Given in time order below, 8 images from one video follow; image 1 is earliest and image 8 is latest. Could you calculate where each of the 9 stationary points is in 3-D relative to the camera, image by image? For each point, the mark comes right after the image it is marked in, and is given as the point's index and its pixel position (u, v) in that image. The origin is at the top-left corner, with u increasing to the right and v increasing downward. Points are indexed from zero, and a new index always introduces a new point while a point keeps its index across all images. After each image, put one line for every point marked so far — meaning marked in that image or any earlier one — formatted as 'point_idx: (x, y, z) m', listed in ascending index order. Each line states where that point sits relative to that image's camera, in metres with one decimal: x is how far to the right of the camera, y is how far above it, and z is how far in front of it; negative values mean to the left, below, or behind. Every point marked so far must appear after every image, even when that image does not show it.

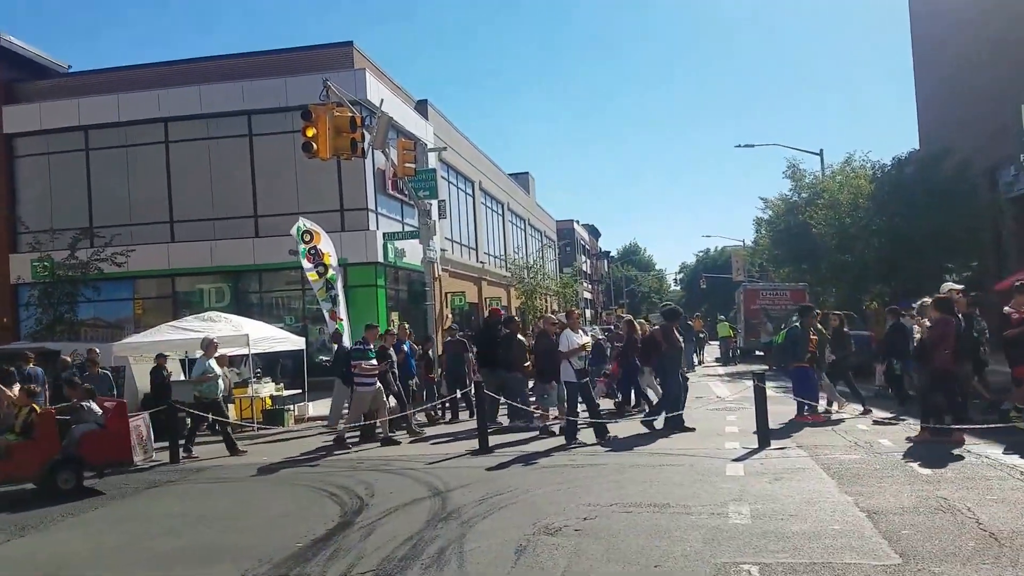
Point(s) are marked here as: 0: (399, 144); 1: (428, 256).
0: (-1.7, +2.2, +11.9) m
1: (-1.3, +0.5, +12.1) m
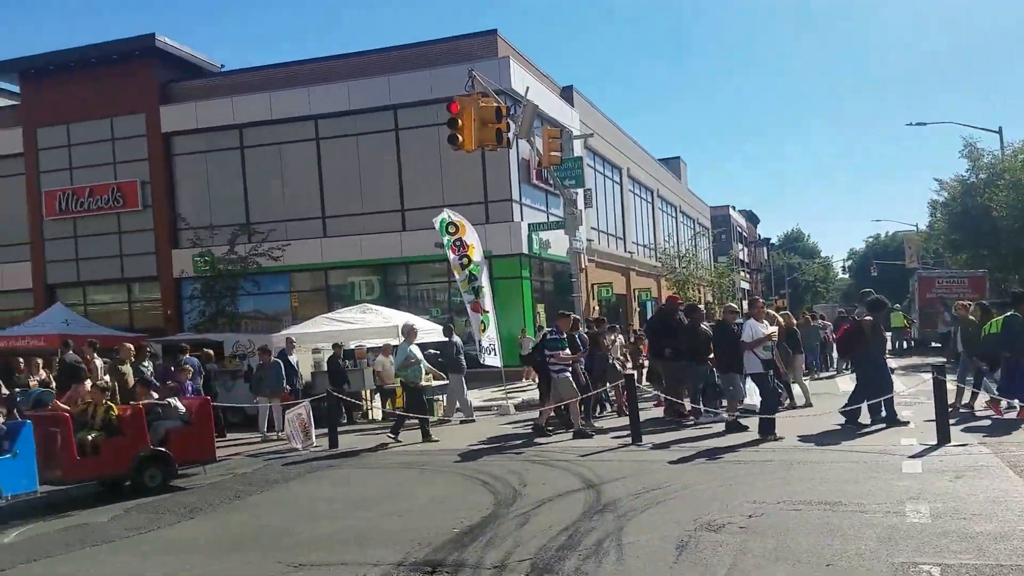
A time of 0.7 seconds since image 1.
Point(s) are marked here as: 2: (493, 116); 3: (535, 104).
0: (+0.5, +2.4, +11.8) m
1: (+1.0, +0.6, +11.9) m
2: (-0.2, +2.6, +11.6) m
3: (+0.4, +2.8, +11.8) m
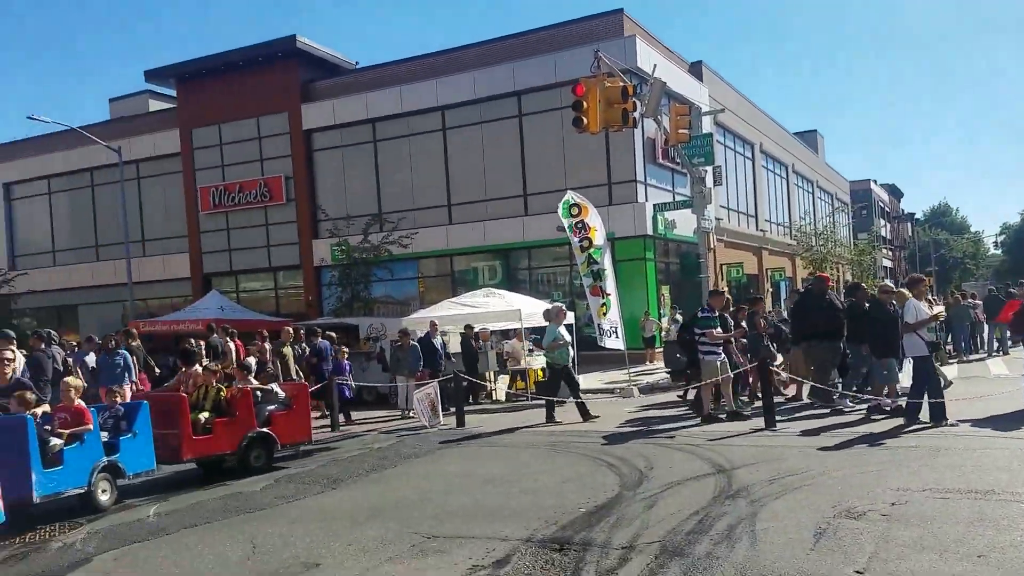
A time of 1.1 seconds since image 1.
0: (+2.4, +2.6, +11.6) m
1: (+2.8, +0.9, +11.7) m
2: (+1.6, +2.8, +11.6) m
3: (+2.2, +3.0, +11.7) m
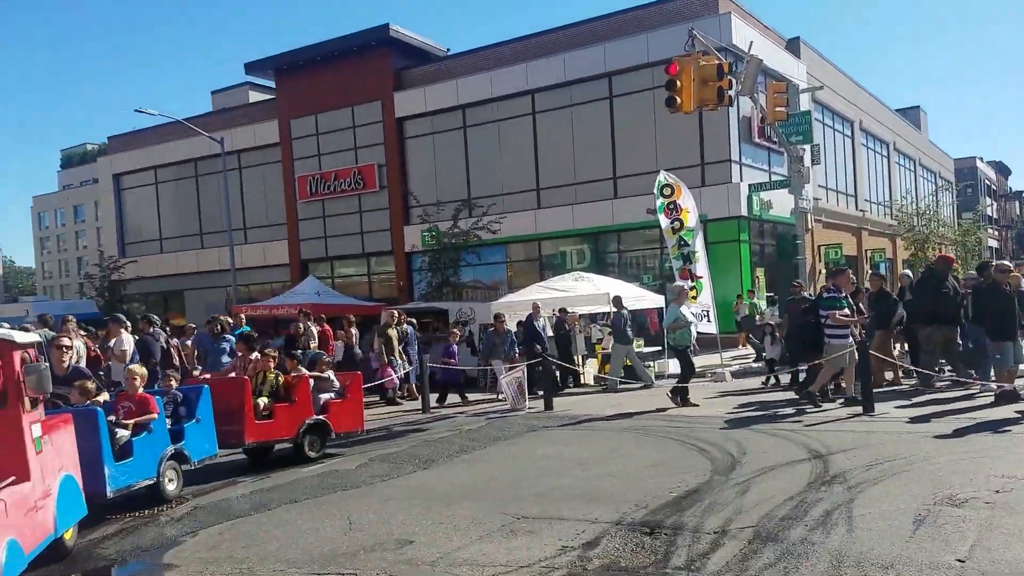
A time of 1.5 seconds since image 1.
0: (+3.7, +2.9, +11.3) m
1: (+4.2, +1.2, +11.5) m
2: (+2.9, +3.1, +11.4) m
3: (+3.6, +3.3, +11.4) m
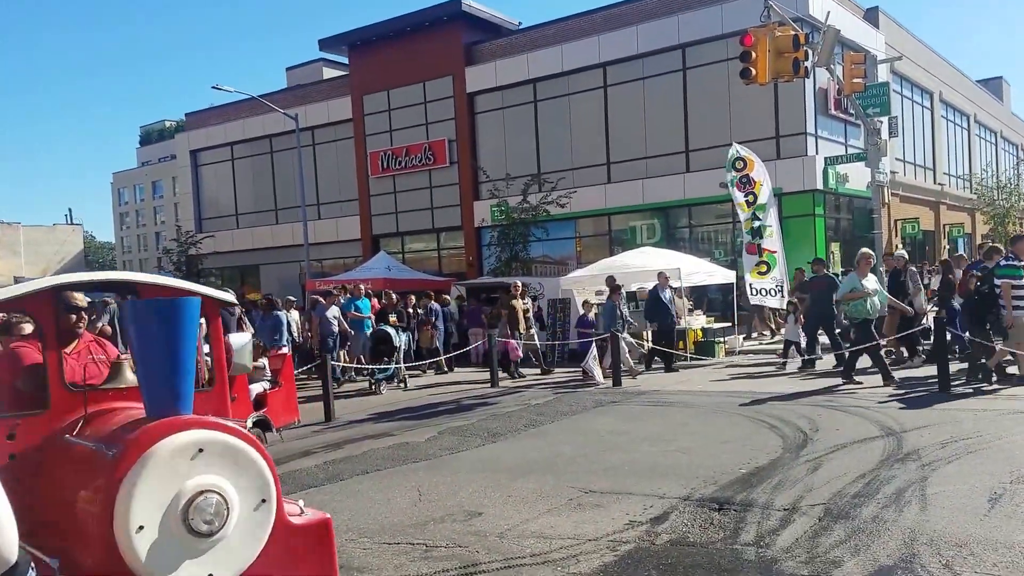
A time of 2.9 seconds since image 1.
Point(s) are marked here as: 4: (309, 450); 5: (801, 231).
0: (+4.7, +3.2, +11.1) m
1: (+5.2, +1.5, +11.3) m
2: (+3.9, +3.4, +11.2) m
3: (+4.6, +3.7, +11.2) m
4: (-2.7, -2.2, +10.9) m
5: (+6.9, +1.4, +20.0) m
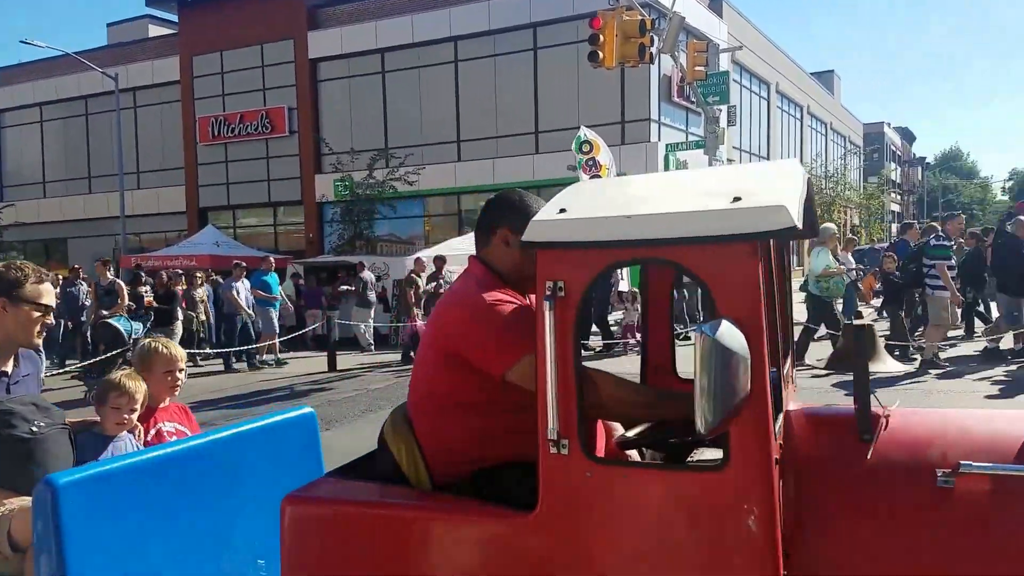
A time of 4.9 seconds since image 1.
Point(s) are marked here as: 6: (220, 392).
0: (+2.5, +3.5, +11.4) m
1: (+3.0, +1.8, +11.6) m
2: (+1.8, +3.7, +11.3) m
3: (+2.4, +3.9, +11.4) m
4: (-4.8, -1.9, +10.0) m
5: (+3.4, +1.8, +20.4) m
6: (-4.1, -1.5, +11.4) m
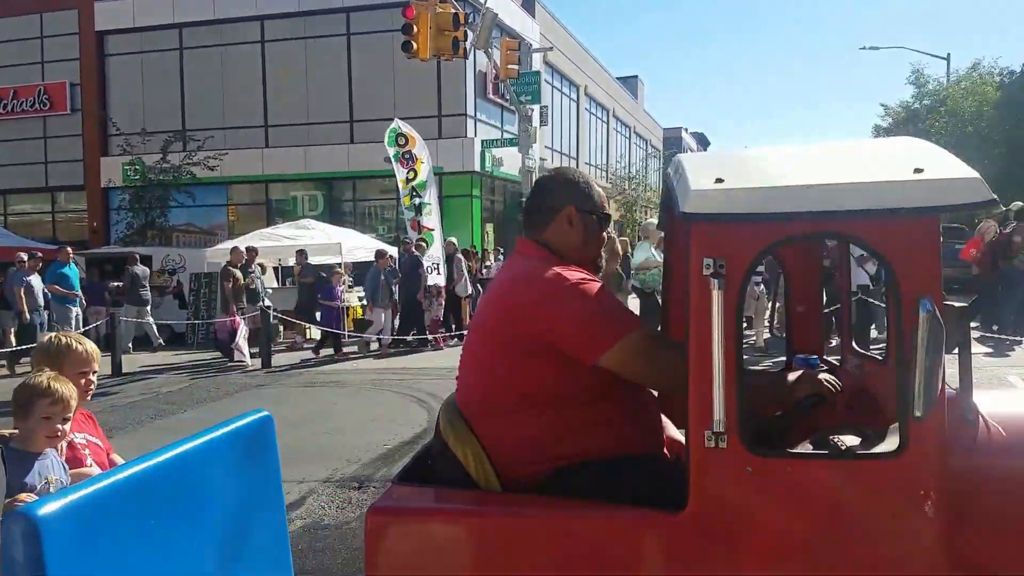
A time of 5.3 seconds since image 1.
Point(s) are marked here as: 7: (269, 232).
0: (-0.1, +3.6, +11.5) m
1: (+0.3, +1.9, +11.9) m
2: (-0.9, +3.8, +11.3) m
3: (-0.3, +4.0, +11.6) m
4: (-7.0, -1.9, +8.8) m
5: (-1.2, +2.0, +20.6) m
6: (-6.7, -1.5, +10.3) m
7: (-4.0, +0.9, +13.3) m
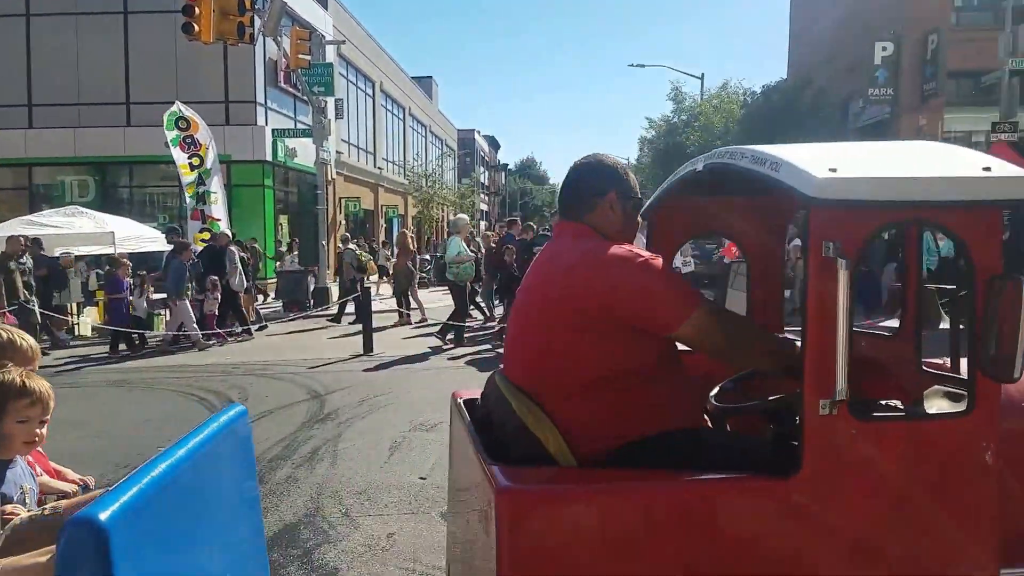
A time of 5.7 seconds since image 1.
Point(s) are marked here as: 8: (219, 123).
0: (-3.1, +3.6, +11.4) m
1: (-2.8, +2.0, +11.9) m
2: (-3.7, +3.9, +11.0) m
3: (-3.2, +4.1, +11.4) m
4: (-9.0, -1.8, +7.0) m
5: (-6.5, +2.2, +19.9) m
6: (-9.1, -1.4, +8.5) m
7: (-7.3, +1.0, +12.1) m
8: (-7.3, +4.0, +19.5) m
